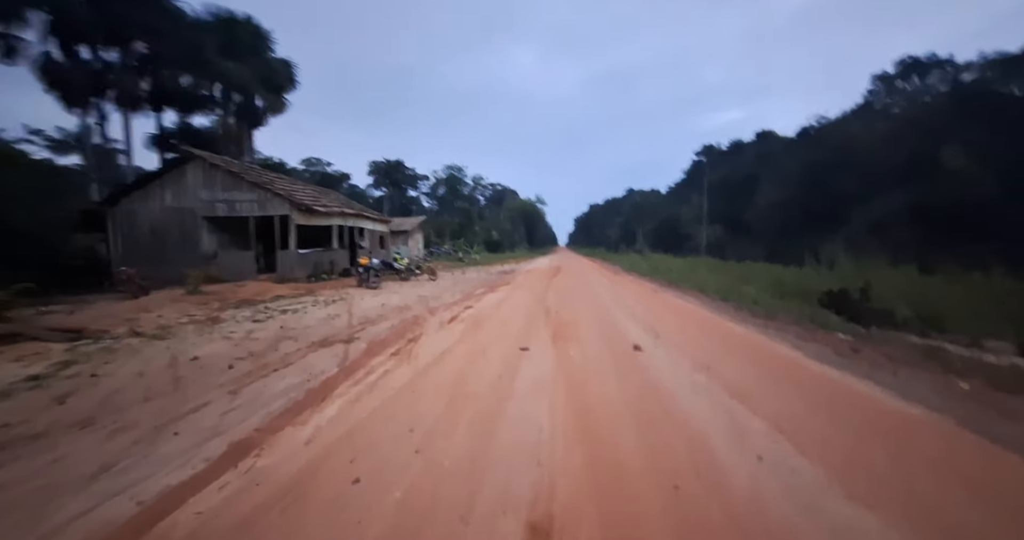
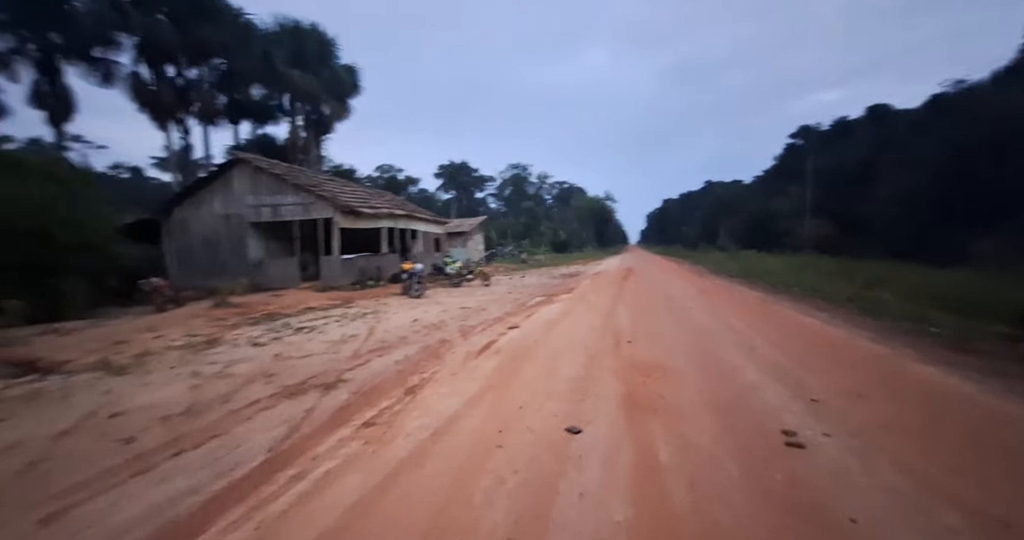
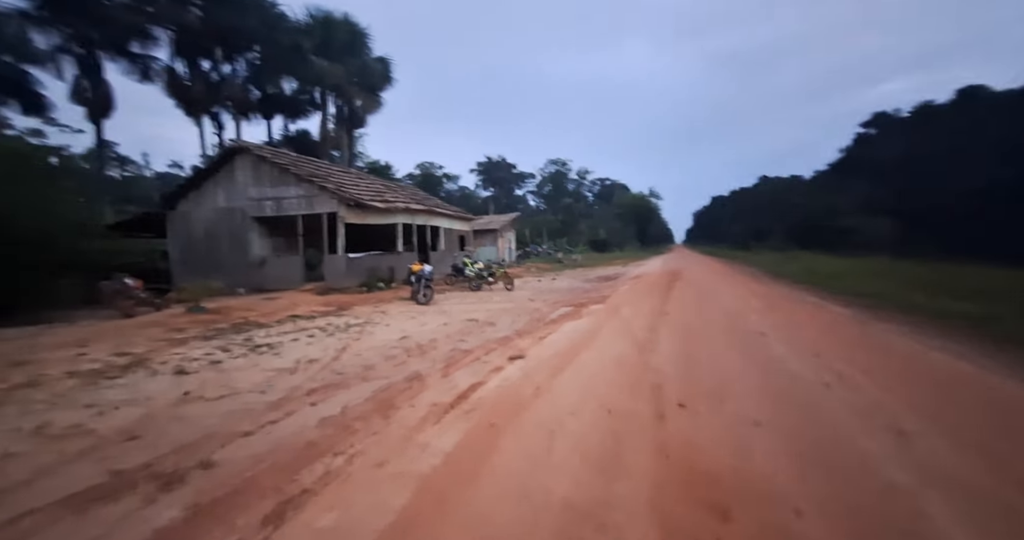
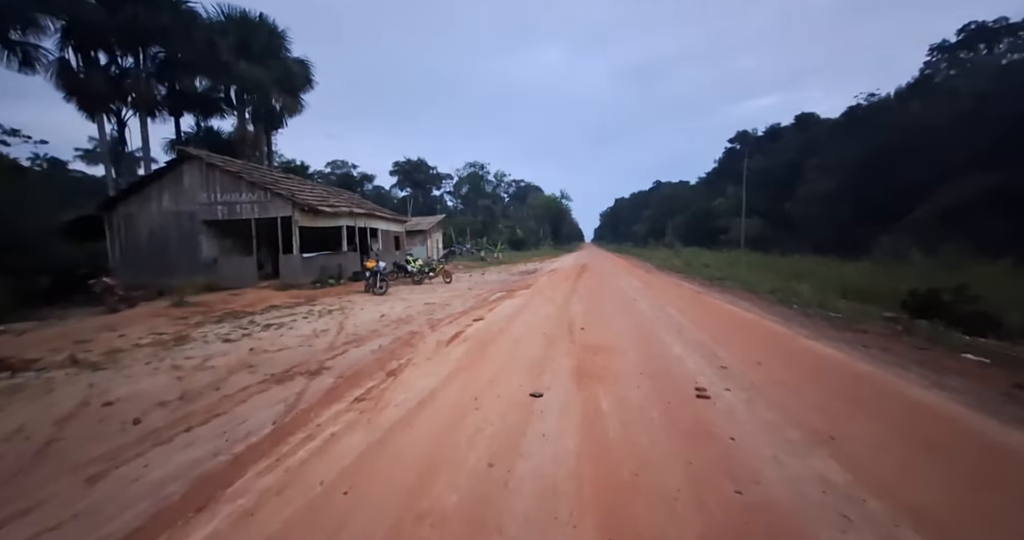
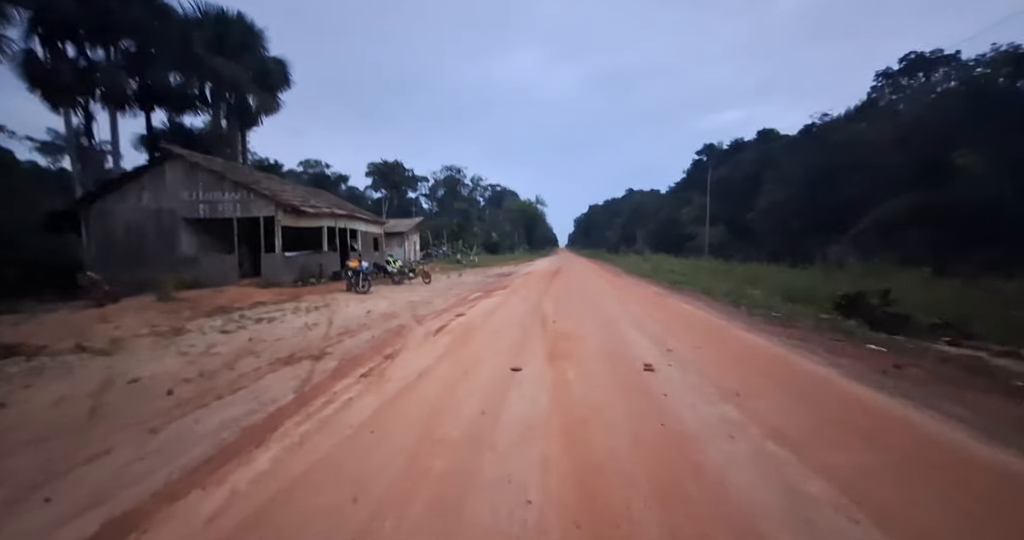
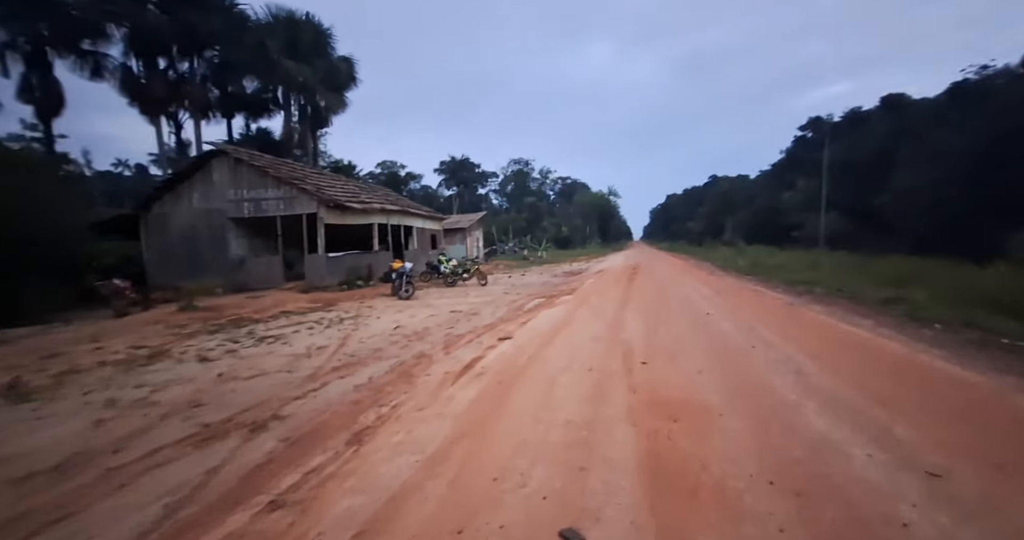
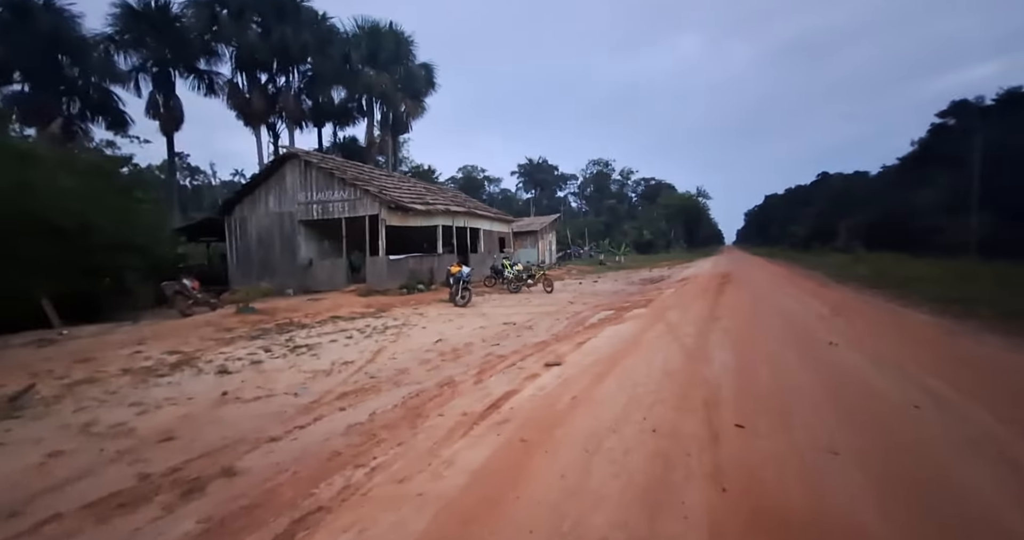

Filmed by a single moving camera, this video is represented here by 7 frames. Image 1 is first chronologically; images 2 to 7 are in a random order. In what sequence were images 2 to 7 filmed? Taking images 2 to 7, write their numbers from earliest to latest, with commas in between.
5, 4, 2, 6, 3, 7
